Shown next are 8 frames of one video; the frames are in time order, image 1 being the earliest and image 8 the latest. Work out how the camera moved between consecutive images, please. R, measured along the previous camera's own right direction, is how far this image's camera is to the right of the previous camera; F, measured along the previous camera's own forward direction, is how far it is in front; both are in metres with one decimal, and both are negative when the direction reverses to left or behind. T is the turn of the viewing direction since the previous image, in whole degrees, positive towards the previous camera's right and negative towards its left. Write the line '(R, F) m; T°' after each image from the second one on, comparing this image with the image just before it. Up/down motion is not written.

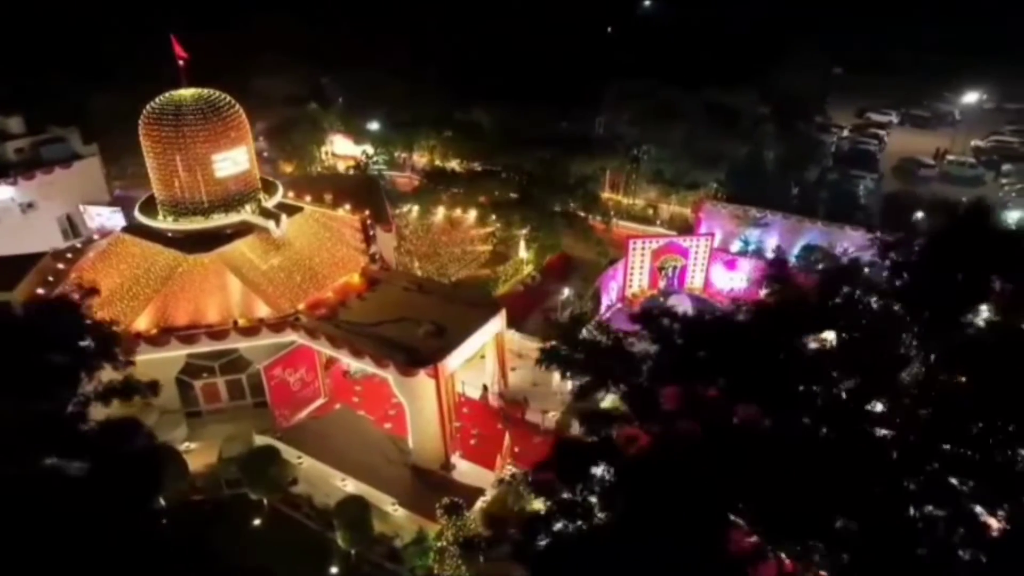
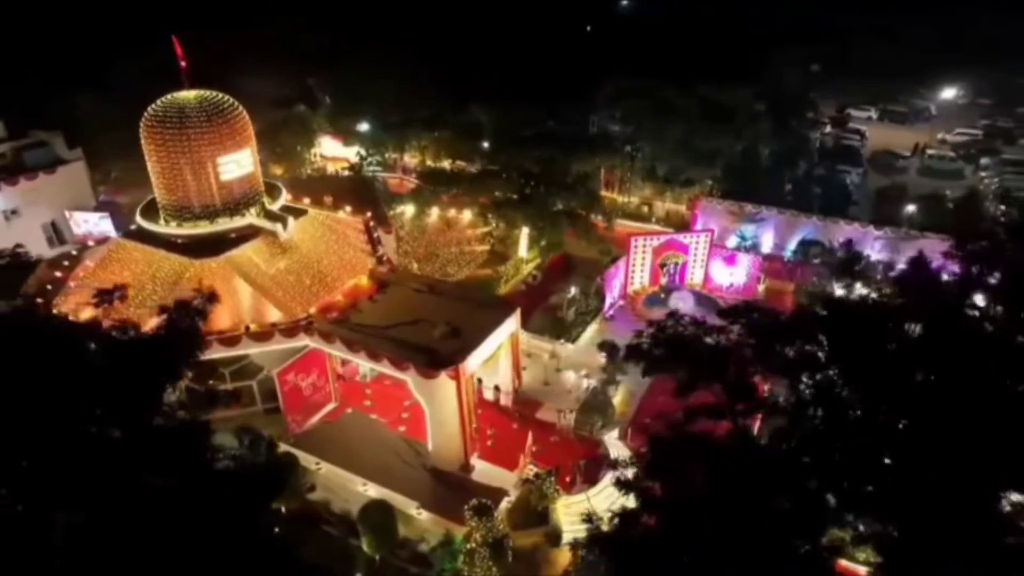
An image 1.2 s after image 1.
(-1.0, 0.0) m; +3°
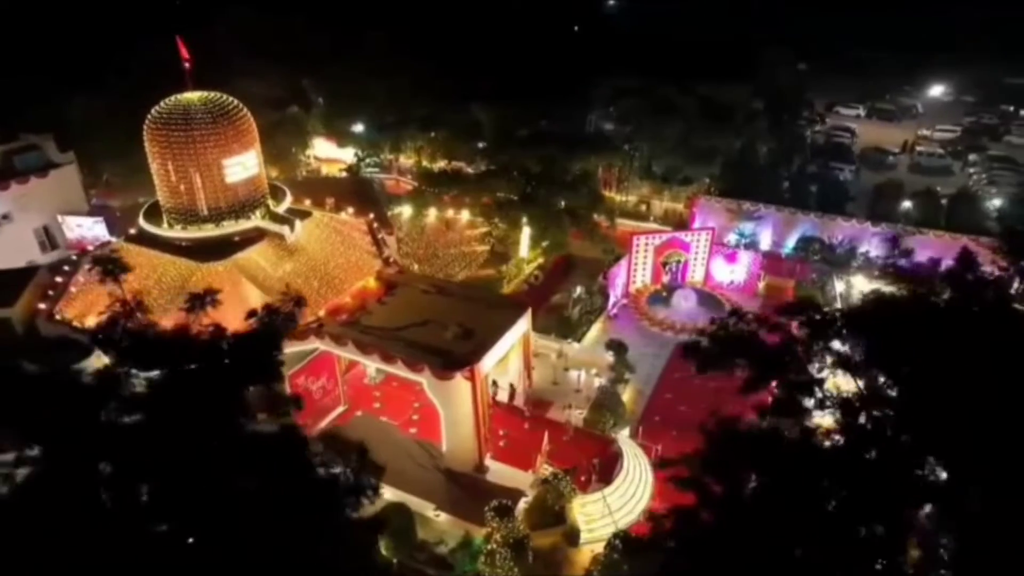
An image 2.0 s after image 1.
(-0.6, 0.0) m; +2°
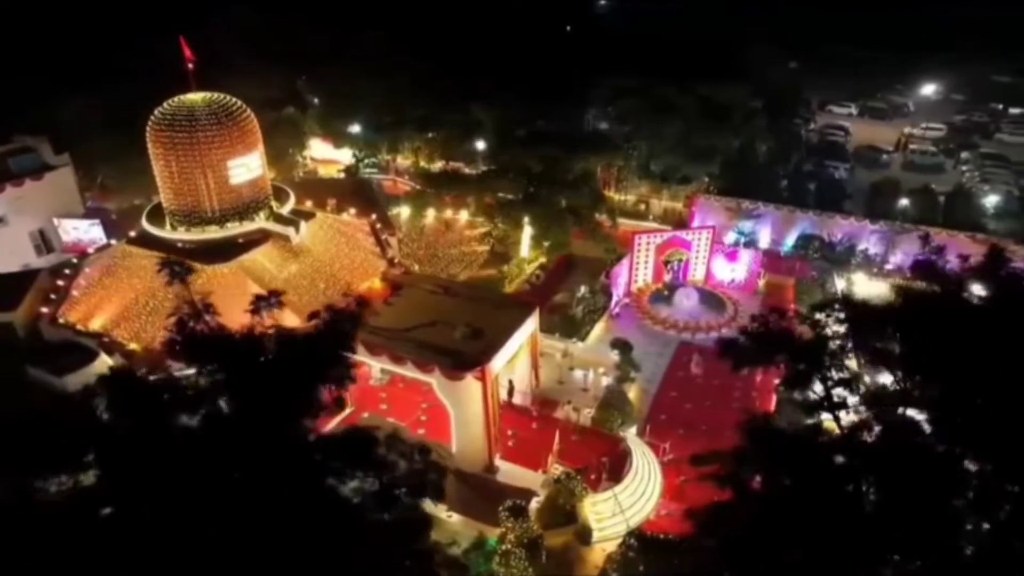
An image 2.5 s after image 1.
(-0.4, 0.0) m; +1°
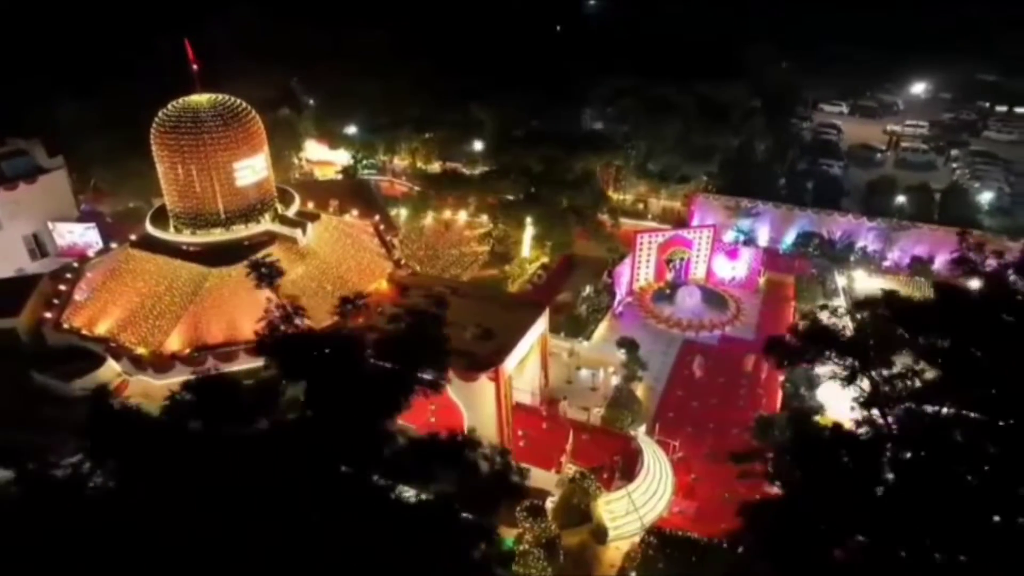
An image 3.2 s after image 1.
(-0.5, 0.0) m; +1°
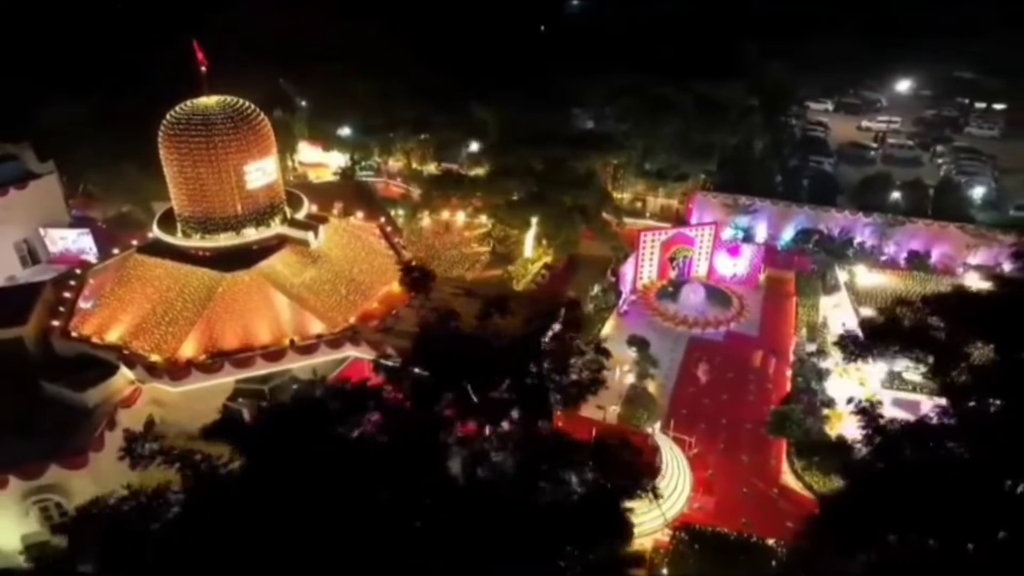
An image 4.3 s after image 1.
(-0.9, 0.0) m; +2°
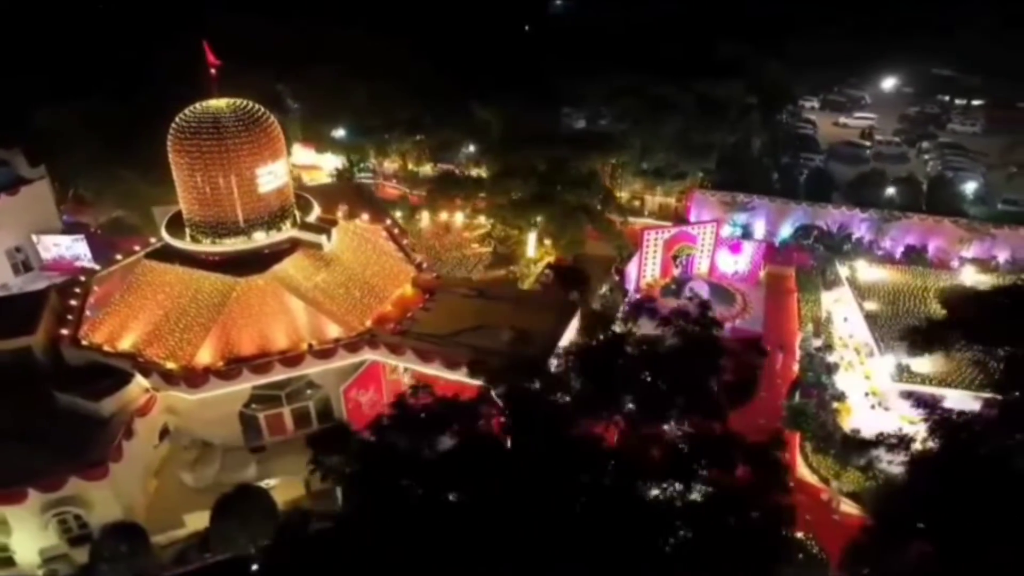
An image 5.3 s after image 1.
(-0.9, 0.0) m; +2°
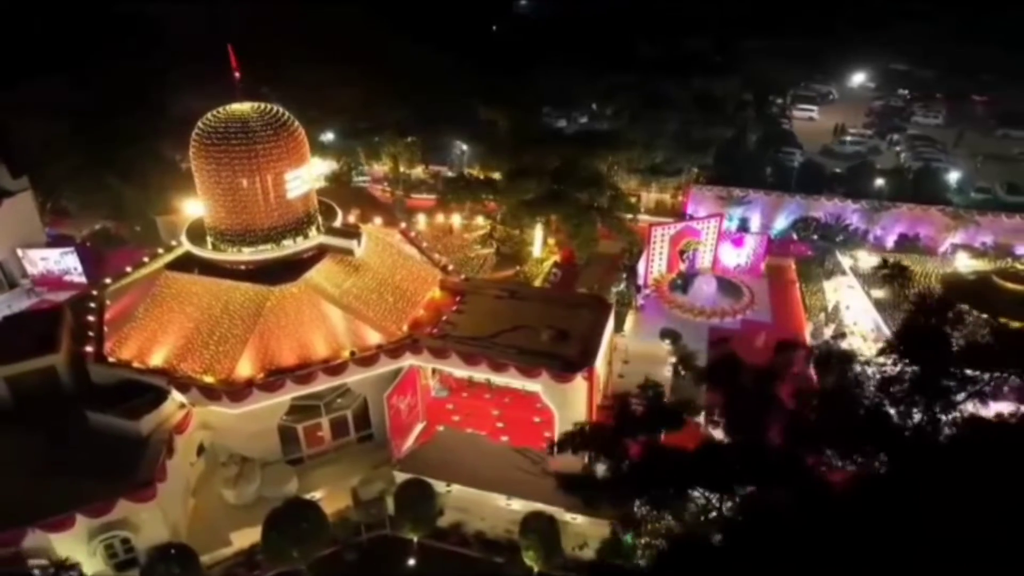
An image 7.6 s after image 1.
(-1.9, +0.1) m; +4°
